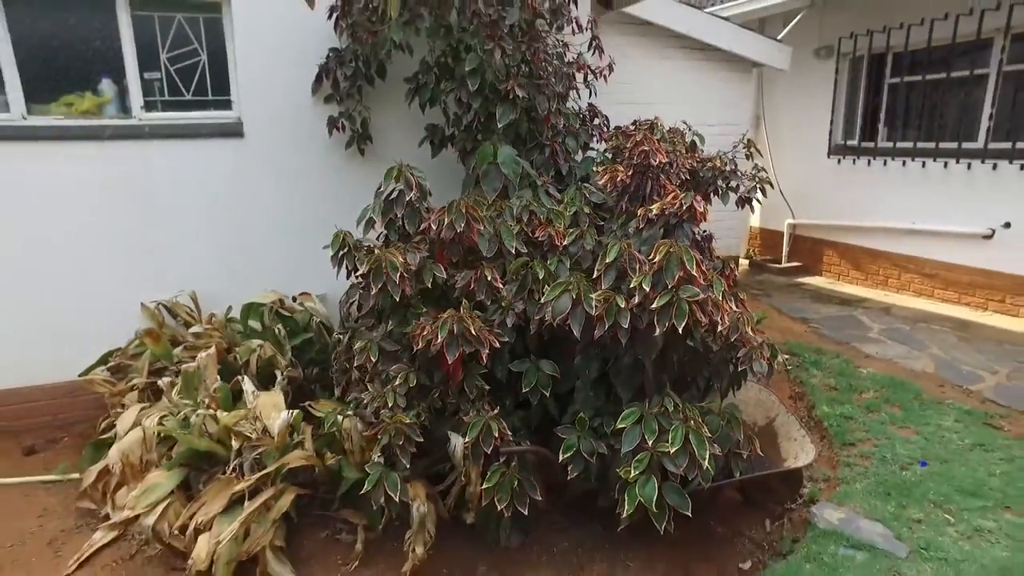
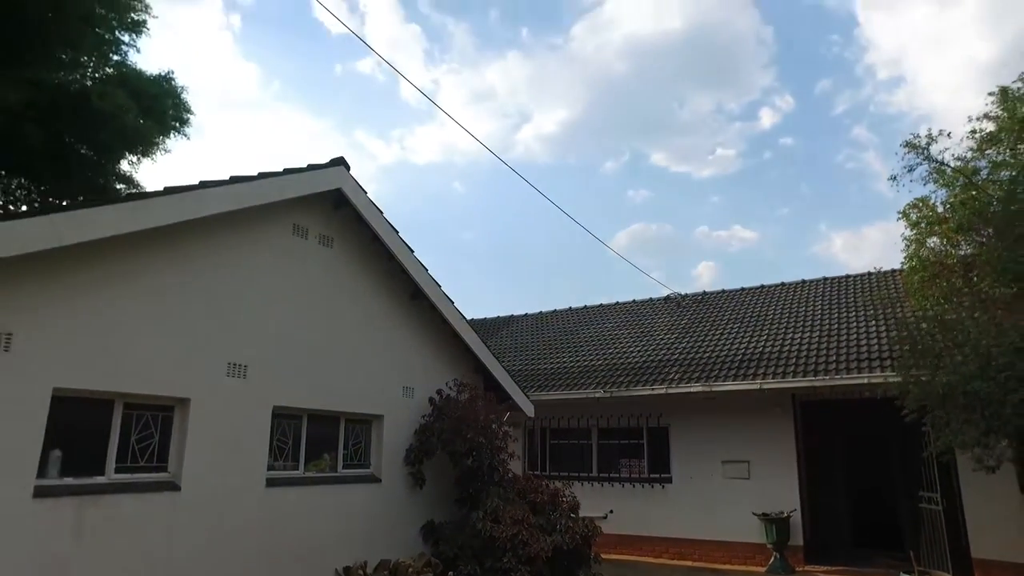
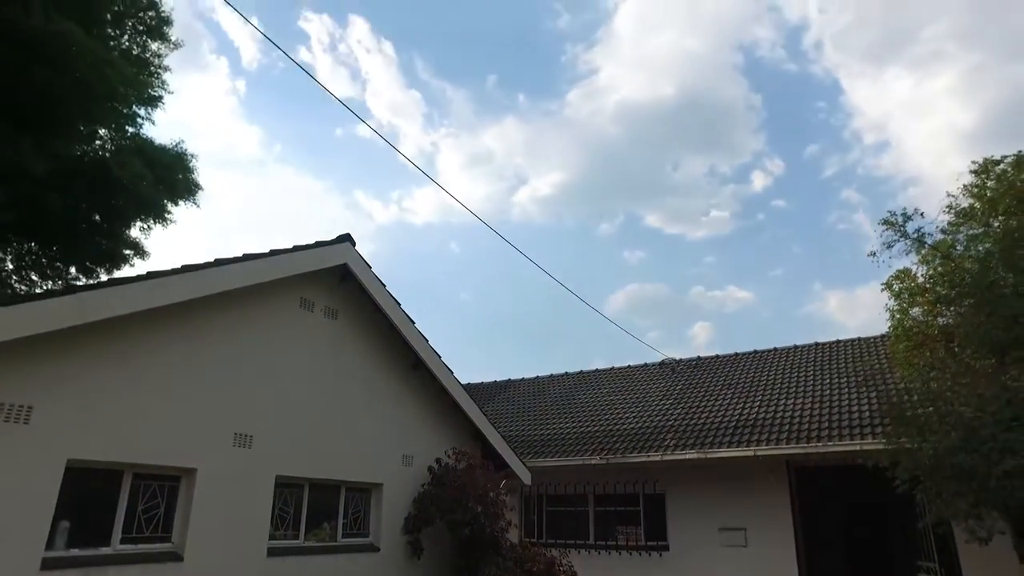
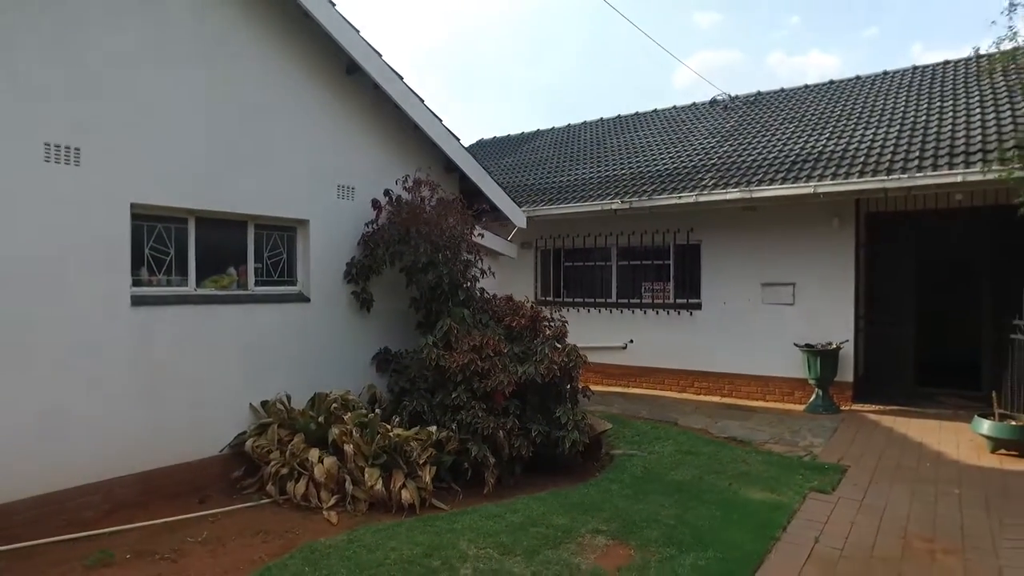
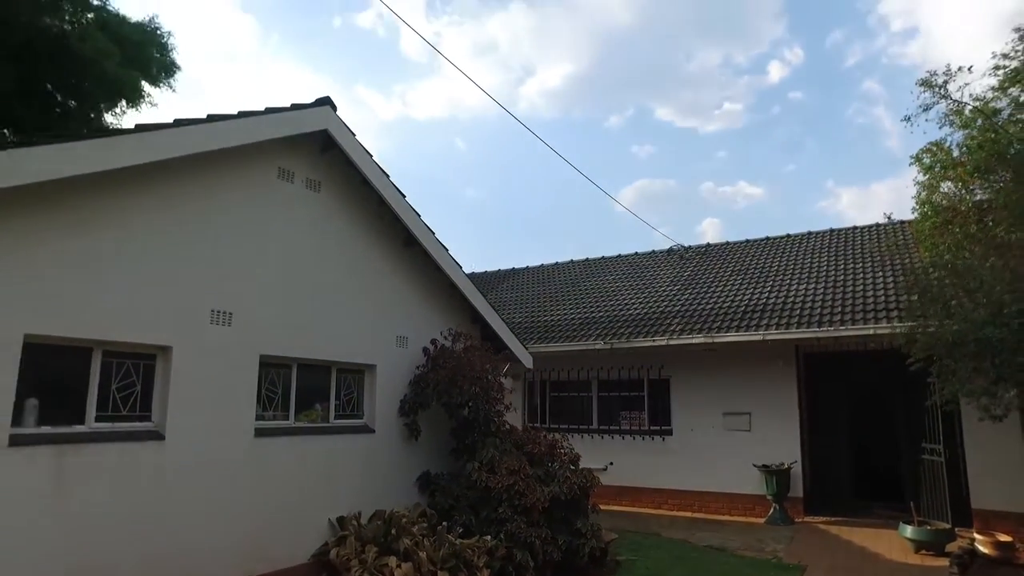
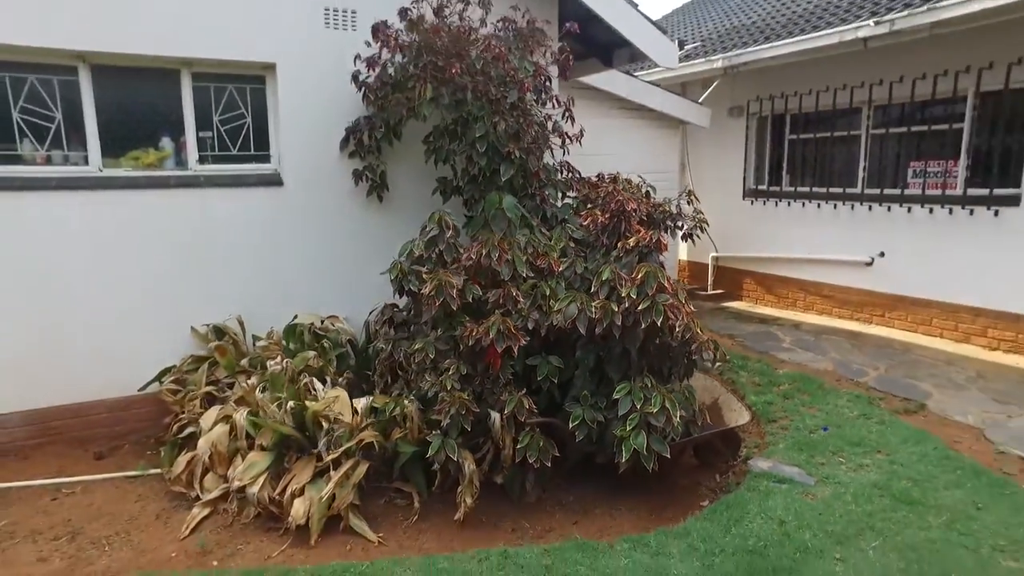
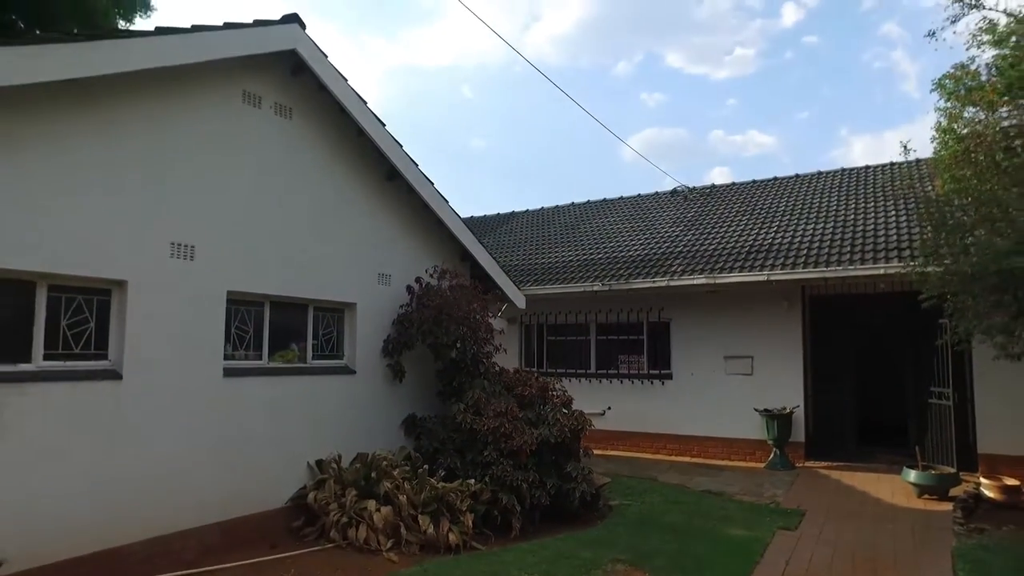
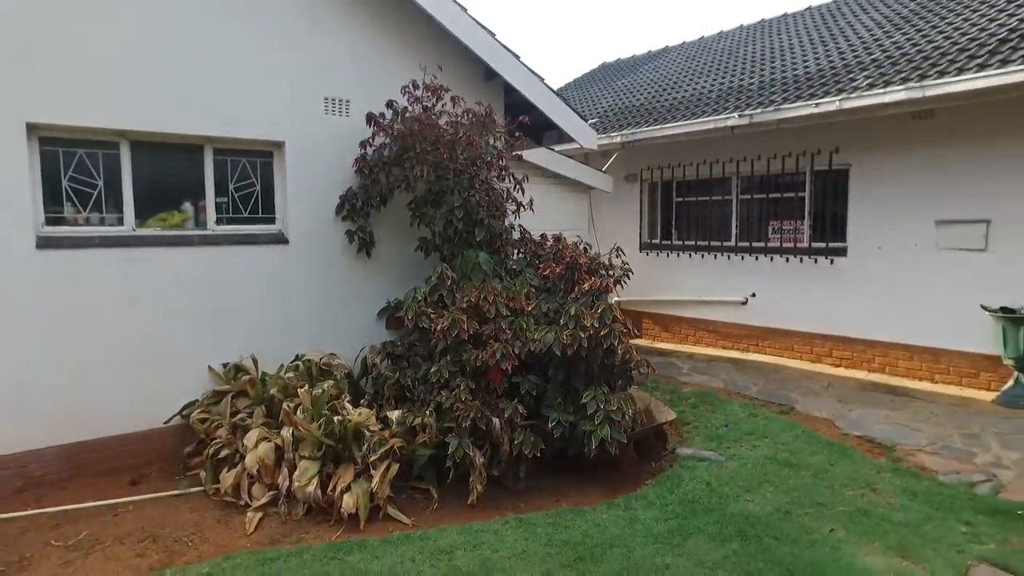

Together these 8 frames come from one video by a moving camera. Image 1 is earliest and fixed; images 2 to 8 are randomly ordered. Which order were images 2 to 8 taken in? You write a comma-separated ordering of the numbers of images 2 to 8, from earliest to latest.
6, 8, 4, 7, 5, 2, 3
